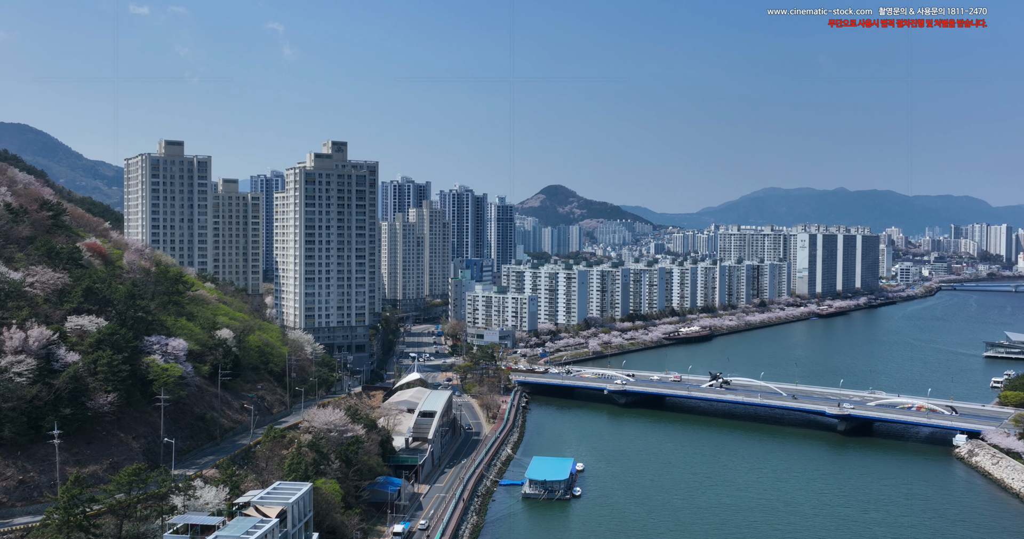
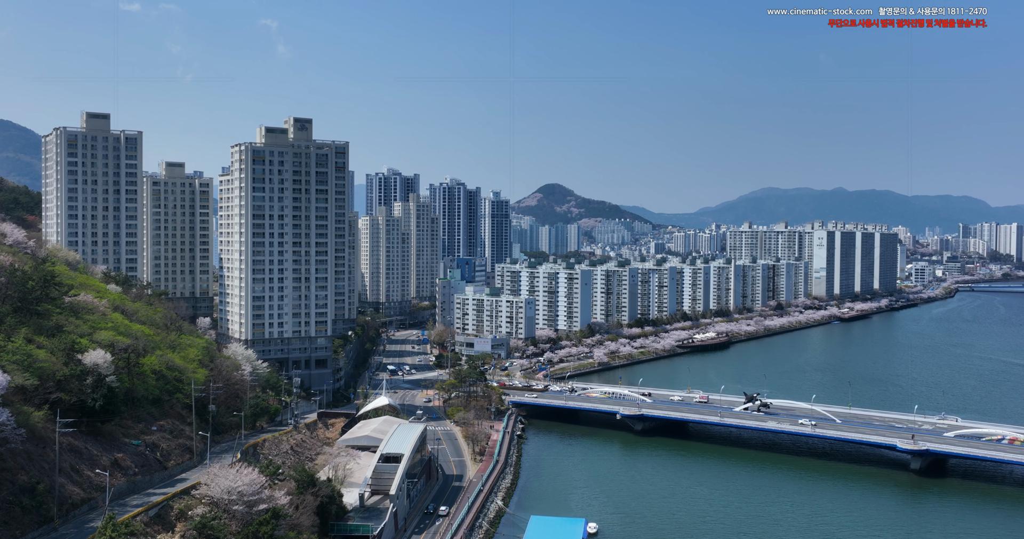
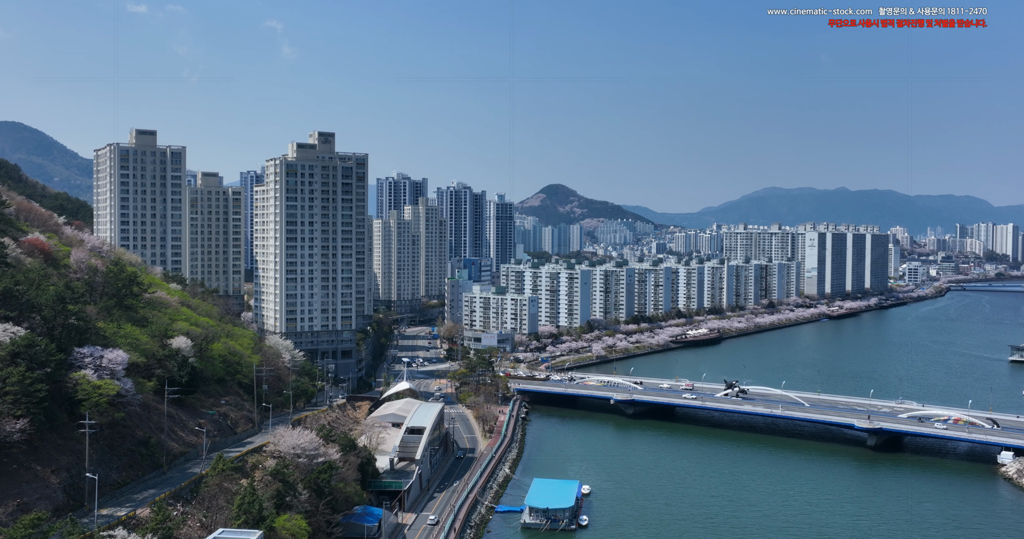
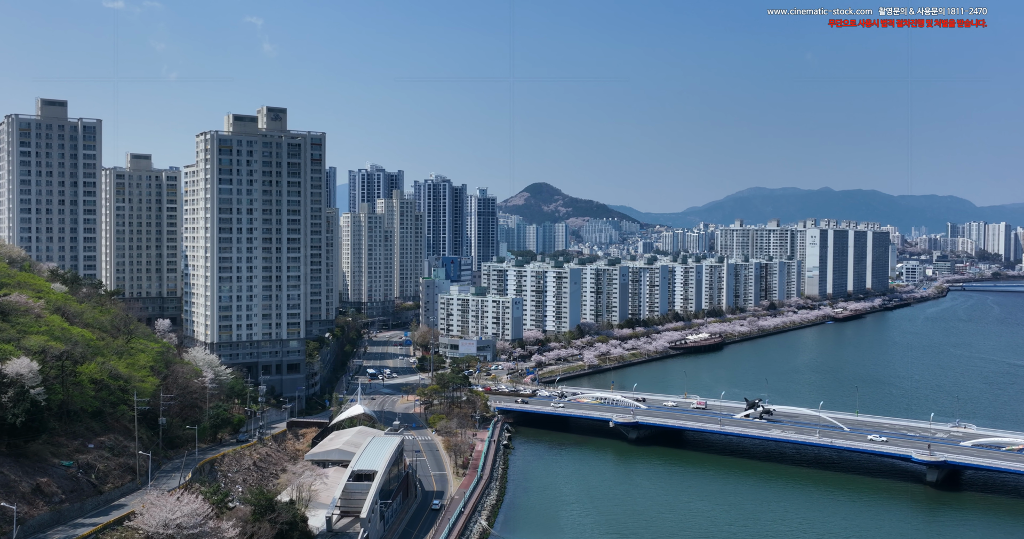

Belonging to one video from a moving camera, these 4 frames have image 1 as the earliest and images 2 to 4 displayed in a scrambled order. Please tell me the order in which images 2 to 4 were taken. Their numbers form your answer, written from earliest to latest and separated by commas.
3, 2, 4
